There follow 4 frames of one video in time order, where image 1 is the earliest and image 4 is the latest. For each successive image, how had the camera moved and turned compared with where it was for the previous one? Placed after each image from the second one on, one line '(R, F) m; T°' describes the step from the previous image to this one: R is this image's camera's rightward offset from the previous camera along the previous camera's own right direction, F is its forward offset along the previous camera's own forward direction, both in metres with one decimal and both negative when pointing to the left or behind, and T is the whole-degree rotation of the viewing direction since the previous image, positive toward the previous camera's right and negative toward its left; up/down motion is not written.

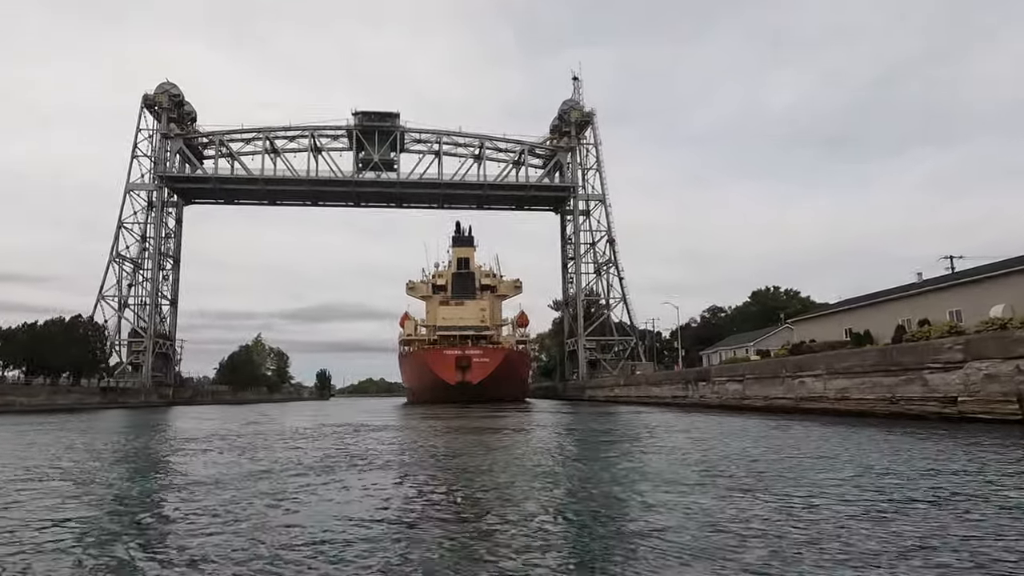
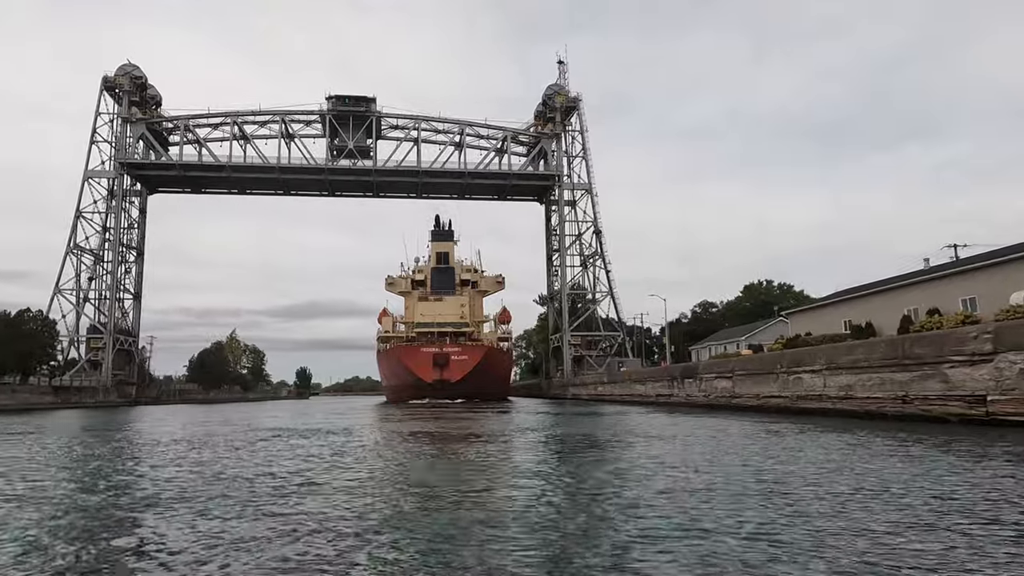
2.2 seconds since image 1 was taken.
(+0.6, +1.5) m; +1°
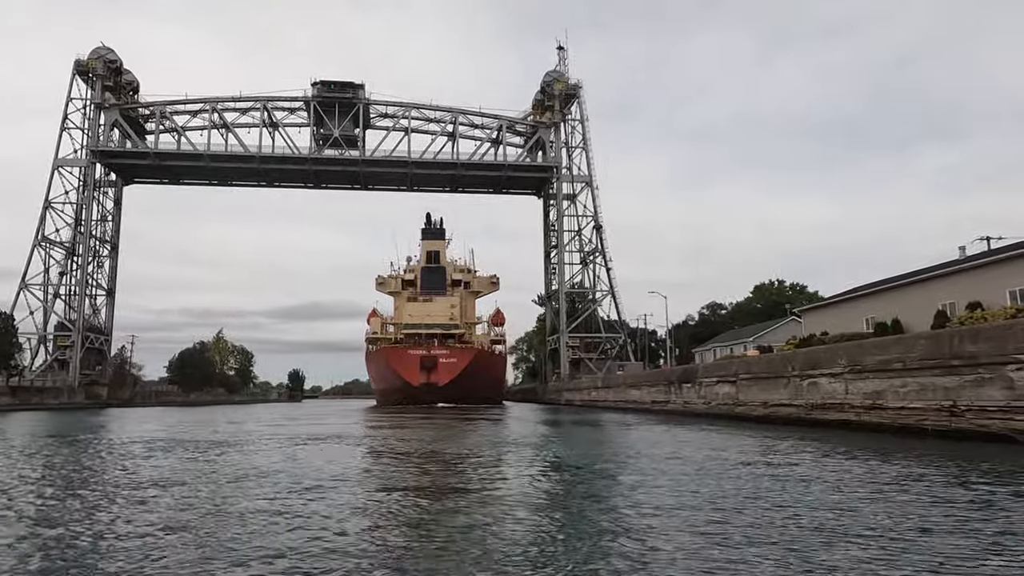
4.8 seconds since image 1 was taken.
(+0.8, +1.9) m; -1°
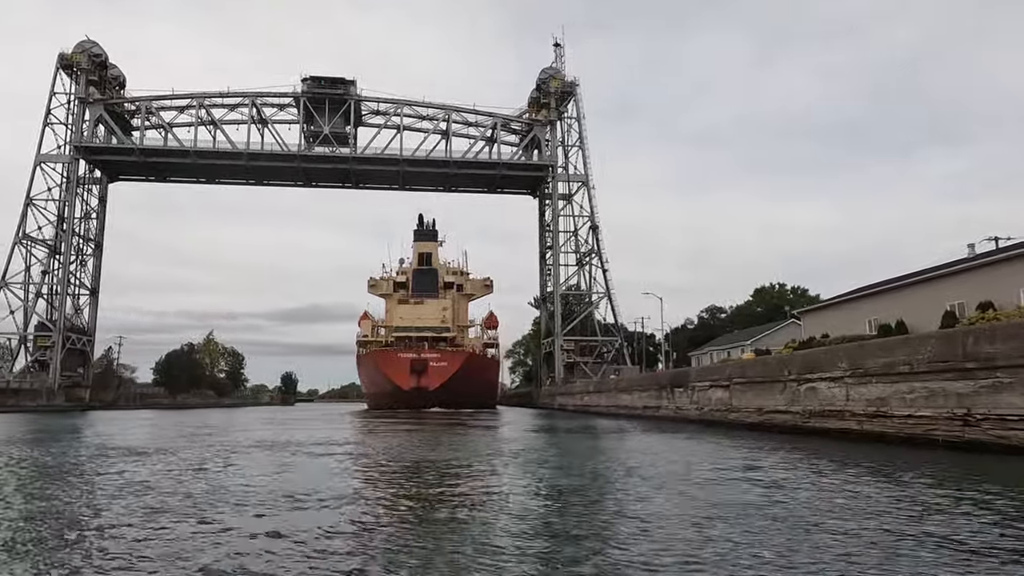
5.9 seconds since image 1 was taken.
(+0.4, +0.8) m; 0°
